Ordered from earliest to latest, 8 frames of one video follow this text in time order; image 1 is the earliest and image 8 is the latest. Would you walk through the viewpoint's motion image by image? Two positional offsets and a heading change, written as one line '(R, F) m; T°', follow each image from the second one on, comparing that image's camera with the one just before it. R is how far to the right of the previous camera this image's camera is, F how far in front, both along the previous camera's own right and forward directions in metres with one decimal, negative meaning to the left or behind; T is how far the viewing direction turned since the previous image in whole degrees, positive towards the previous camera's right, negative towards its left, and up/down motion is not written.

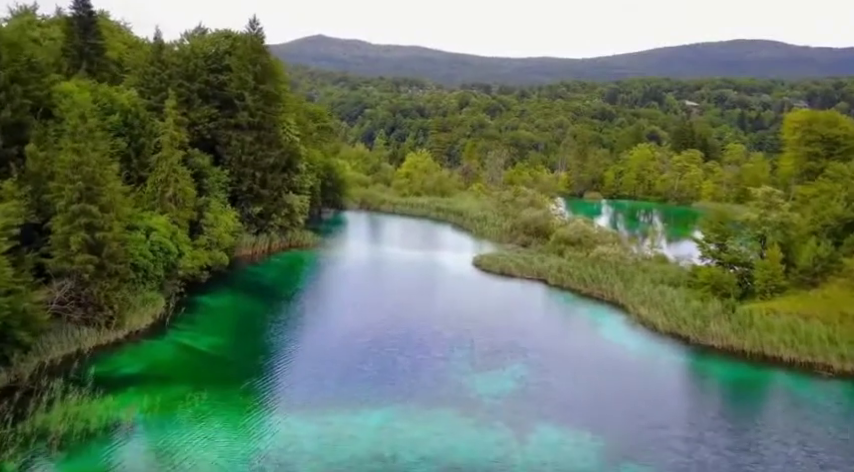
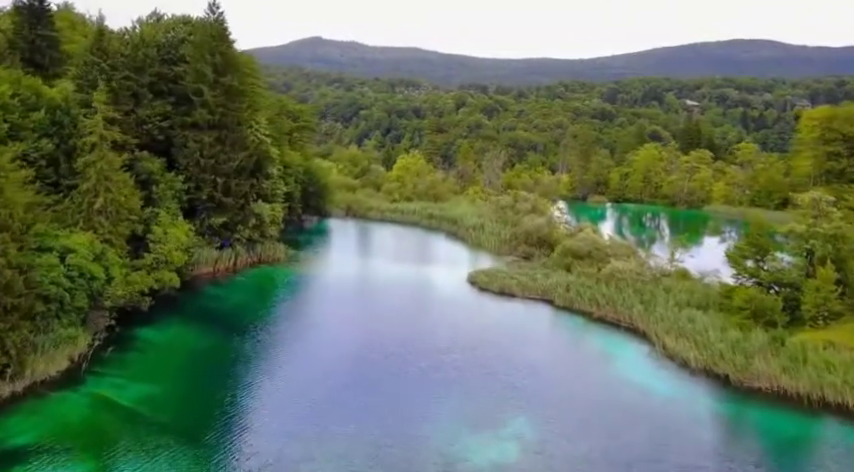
(+0.7, +6.9) m; 0°
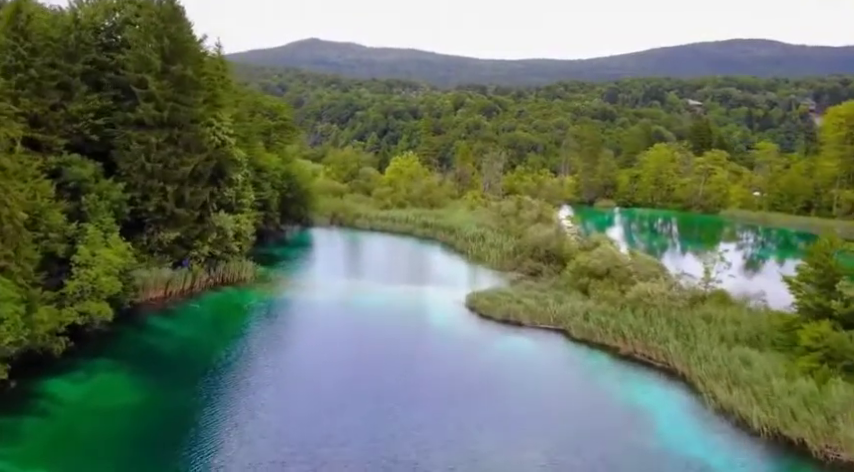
(+0.5, +7.3) m; 0°
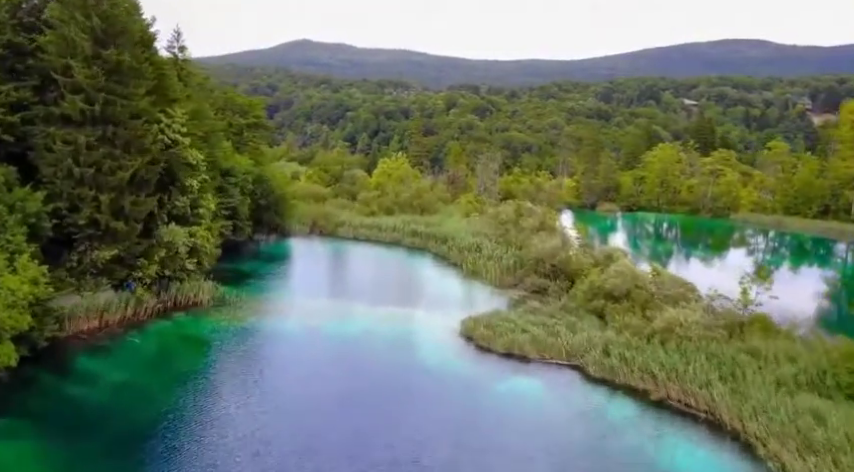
(+0.3, +6.4) m; +1°
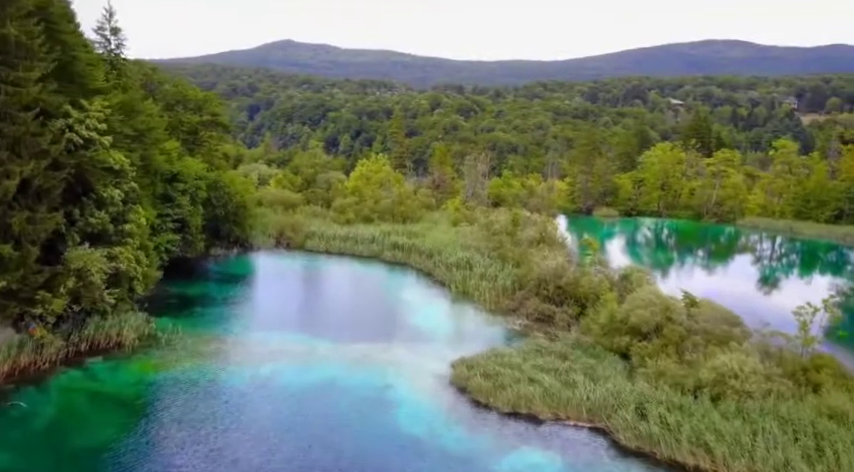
(+0.1, +7.3) m; +1°
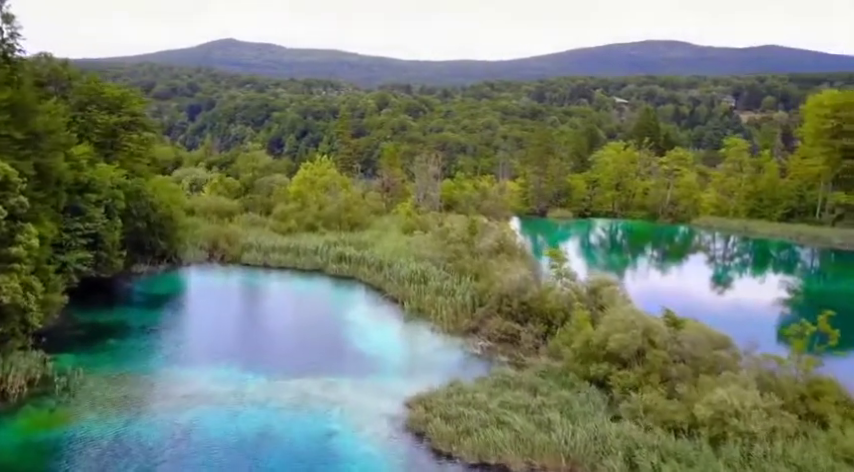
(0.0, +4.0) m; +4°
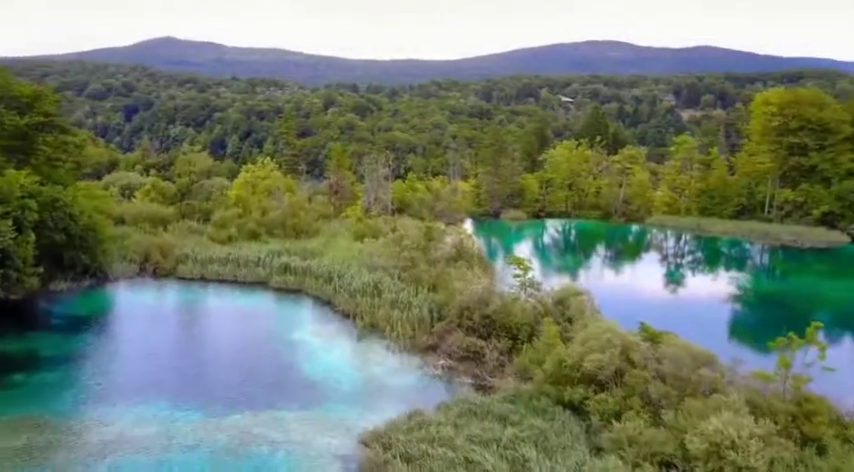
(-0.2, +2.8) m; +4°
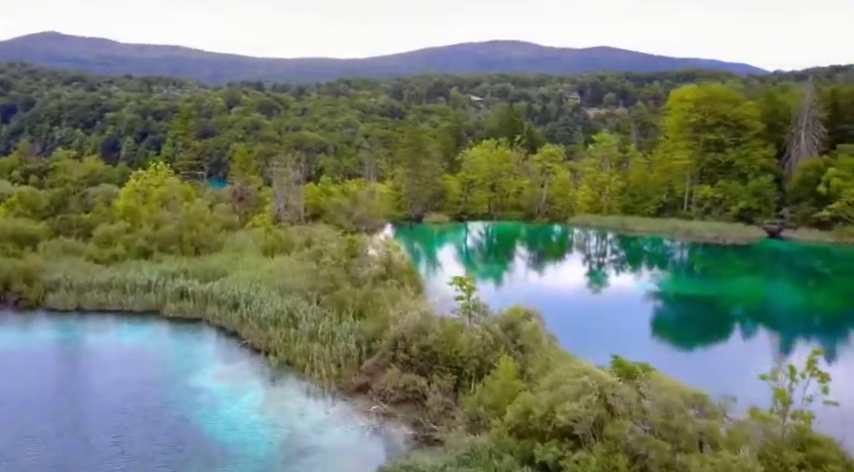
(-0.4, +5.0) m; +7°
